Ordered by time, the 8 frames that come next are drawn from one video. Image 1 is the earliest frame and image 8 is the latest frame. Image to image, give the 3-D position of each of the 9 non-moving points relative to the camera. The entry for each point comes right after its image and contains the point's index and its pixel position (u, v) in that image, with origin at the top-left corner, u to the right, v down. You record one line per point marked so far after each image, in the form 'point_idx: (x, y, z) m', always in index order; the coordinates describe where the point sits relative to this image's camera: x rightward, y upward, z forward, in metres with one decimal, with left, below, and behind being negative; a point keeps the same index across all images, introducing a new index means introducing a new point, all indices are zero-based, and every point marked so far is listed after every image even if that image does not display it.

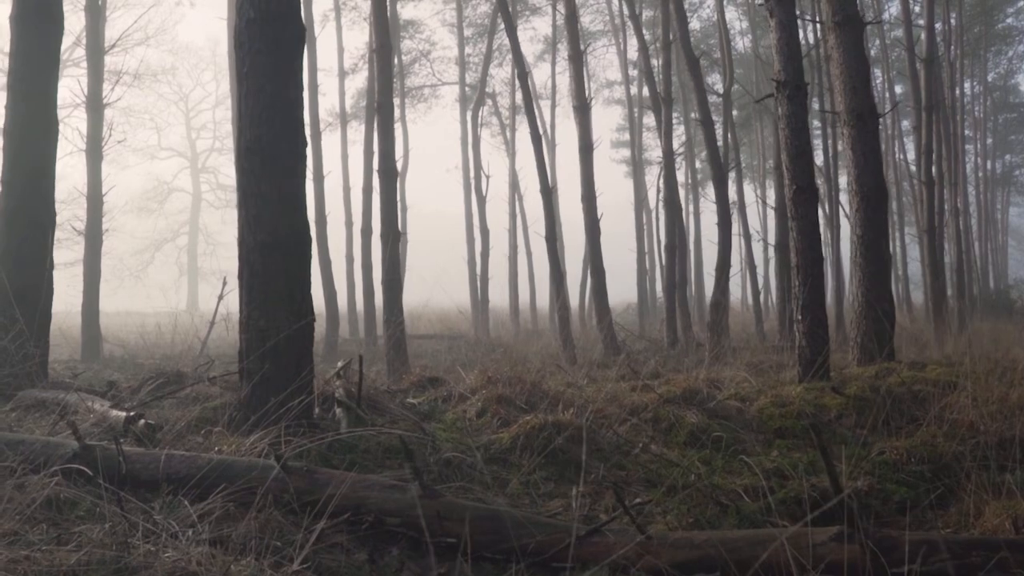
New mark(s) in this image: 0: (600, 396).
0: (+0.8, -0.9, +7.1) m
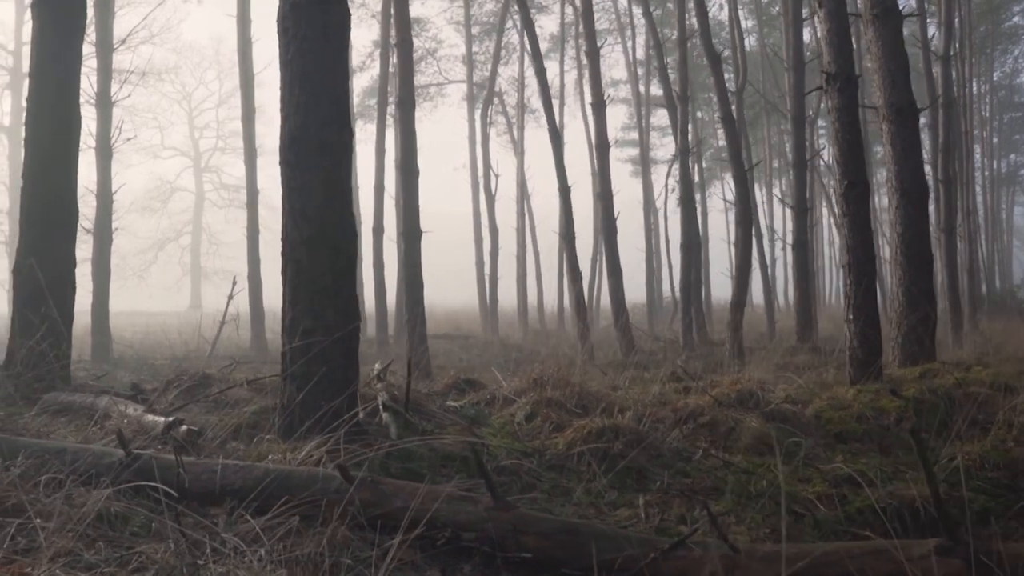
0: (+1.1, -0.9, +6.8) m
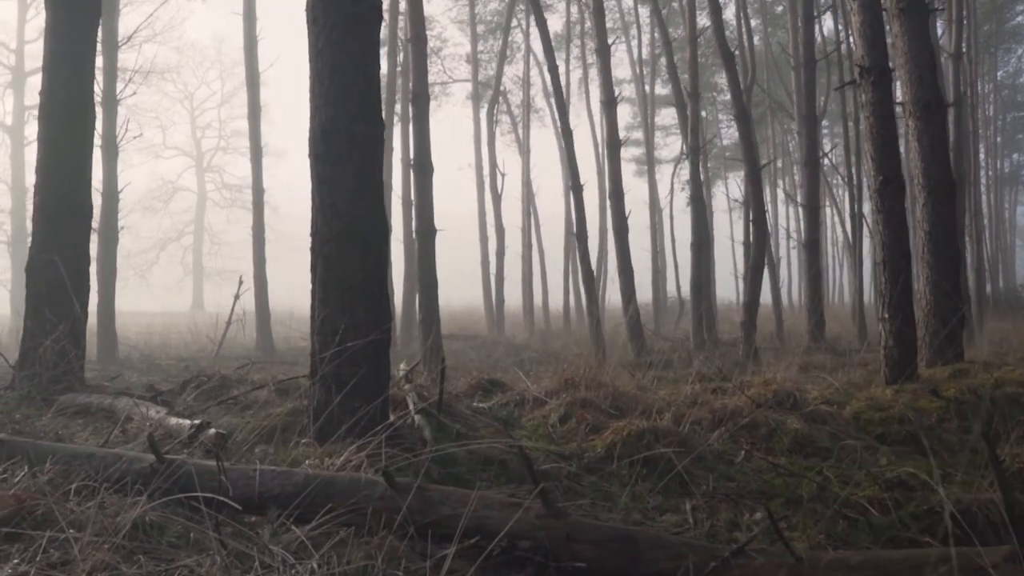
0: (+1.3, -0.9, +6.6) m
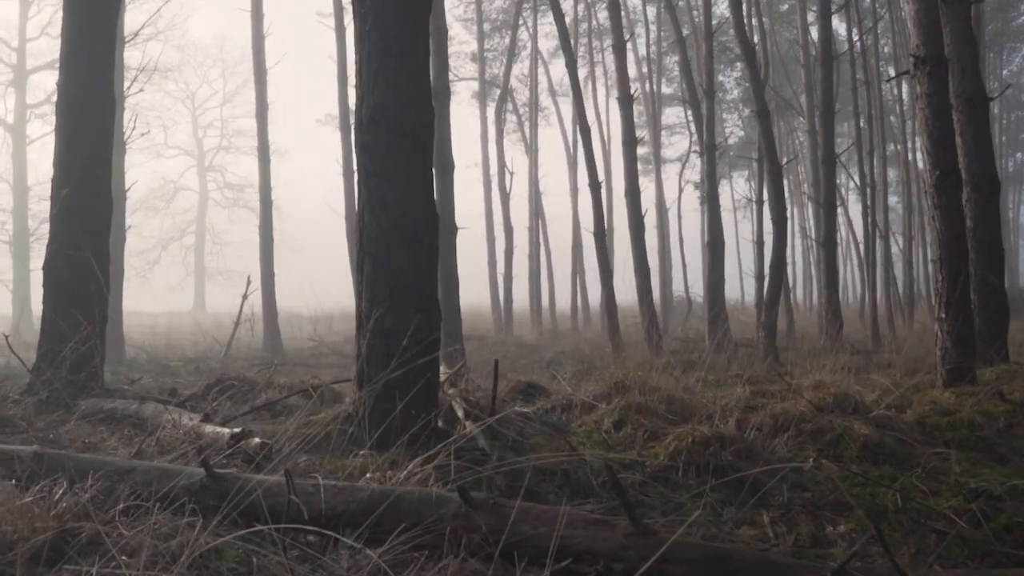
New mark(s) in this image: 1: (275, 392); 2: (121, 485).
0: (+1.7, -0.9, +6.3) m
1: (-1.9, -0.9, +6.9) m
2: (-1.6, -0.8, +3.4) m
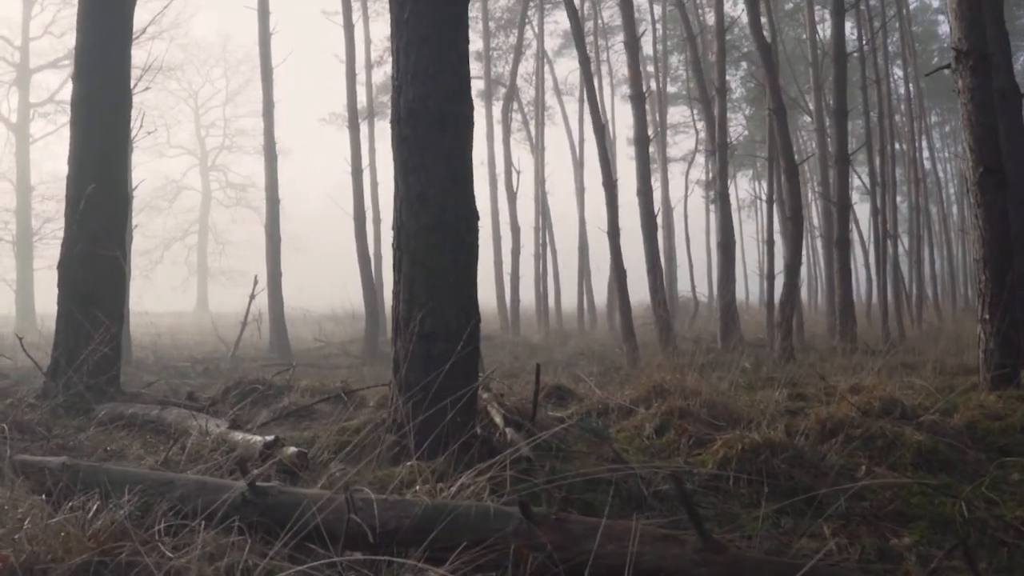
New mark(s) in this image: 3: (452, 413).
0: (+1.9, -0.9, +6.1) m
1: (-1.7, -0.9, +6.7) m
2: (-1.3, -0.8, +3.2) m
3: (-0.3, -0.6, +4.3) m
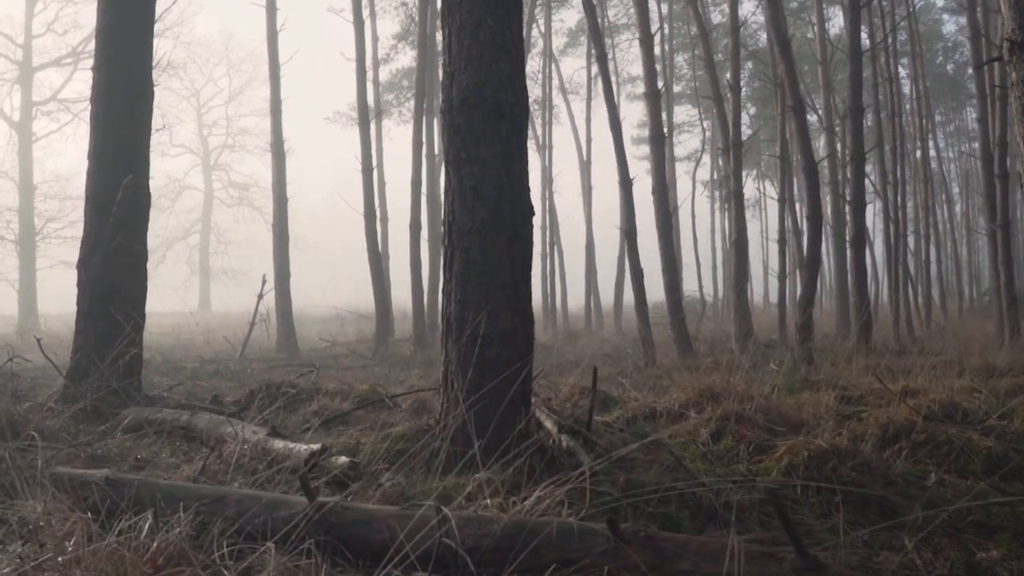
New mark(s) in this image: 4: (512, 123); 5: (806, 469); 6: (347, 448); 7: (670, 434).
0: (+2.2, -0.9, +5.8) m
1: (-1.4, -0.9, +6.5) m
2: (-1.0, -0.8, +3.0) m
3: (0.0, -0.6, +4.1) m
4: (0.0, +0.8, +4.2) m
5: (+1.6, -1.0, +4.6) m
6: (-0.9, -0.8, +4.5) m
7: (+1.0, -0.9, +5.3) m
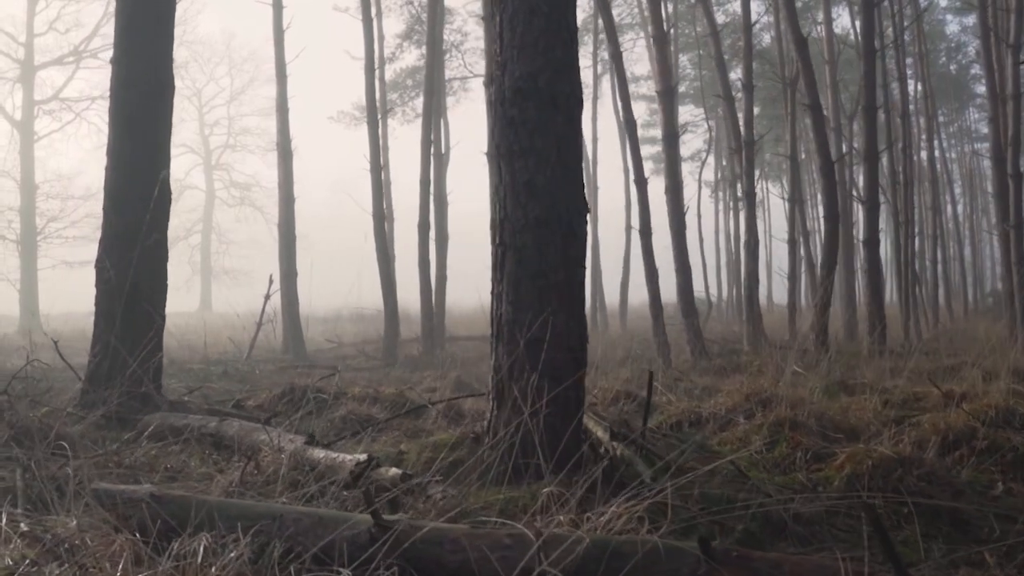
0: (+2.5, -0.9, +5.6) m
1: (-1.2, -0.9, +6.3) m
2: (-0.8, -0.8, +2.8) m
3: (+0.2, -0.6, +3.9) m
4: (+0.3, +0.8, +4.0) m
5: (+1.9, -1.0, +4.4) m
6: (-0.6, -0.8, +4.2) m
7: (+1.3, -0.9, +5.1) m
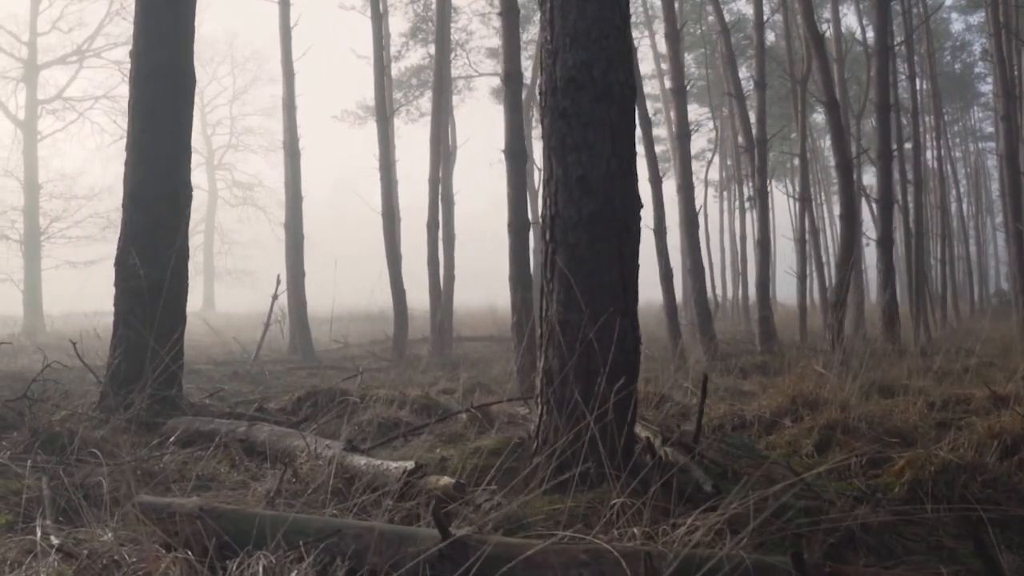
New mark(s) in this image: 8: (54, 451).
0: (+2.7, -0.9, +5.4) m
1: (-0.9, -0.9, +6.1) m
2: (-0.5, -0.8, +2.6) m
3: (+0.5, -0.6, +3.7) m
4: (+0.5, +0.8, +3.8) m
5: (+2.1, -1.0, +4.2) m
6: (-0.4, -0.8, +4.1) m
7: (+1.5, -0.9, +4.9) m
8: (-2.4, -0.9, +4.4) m
